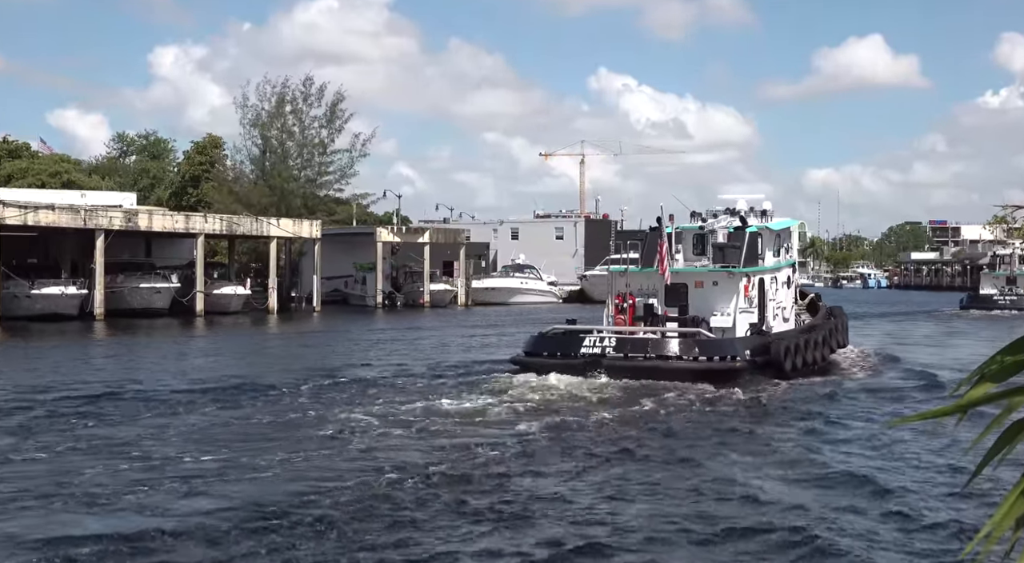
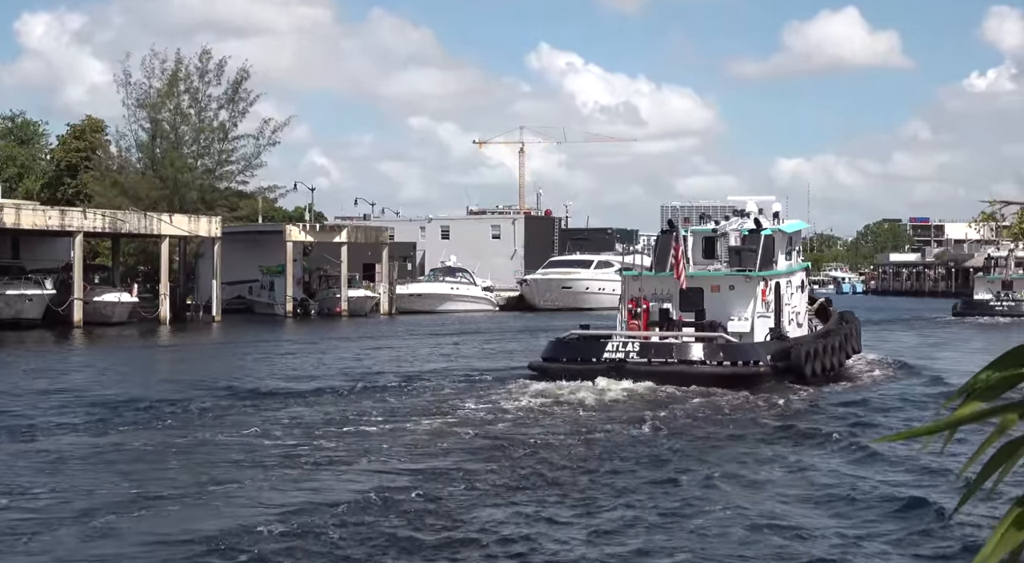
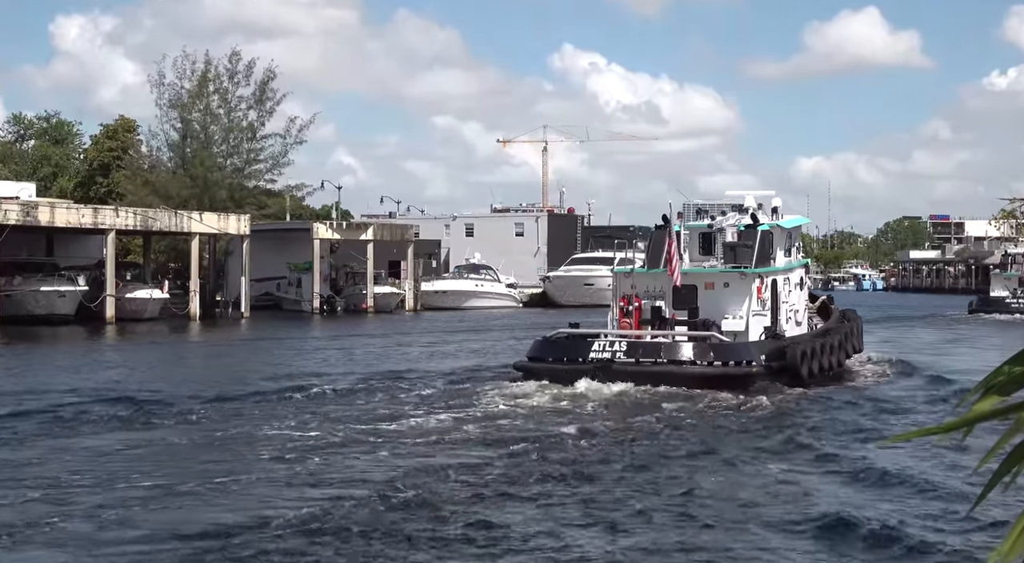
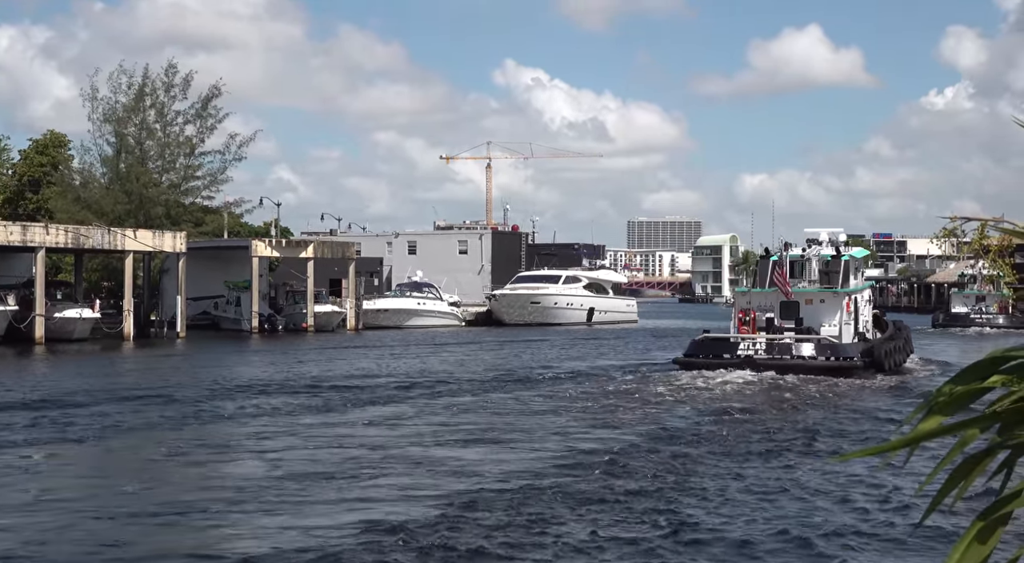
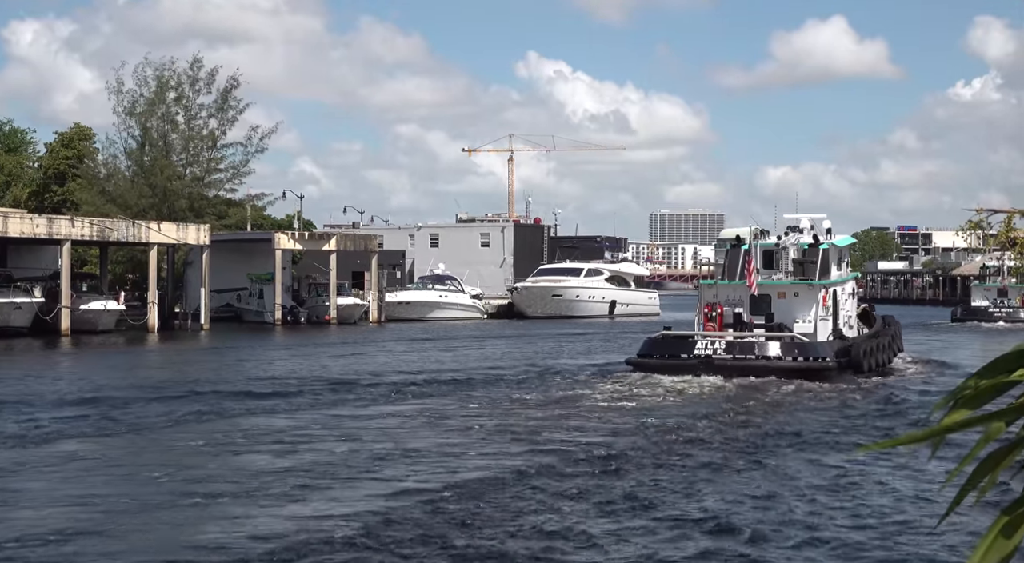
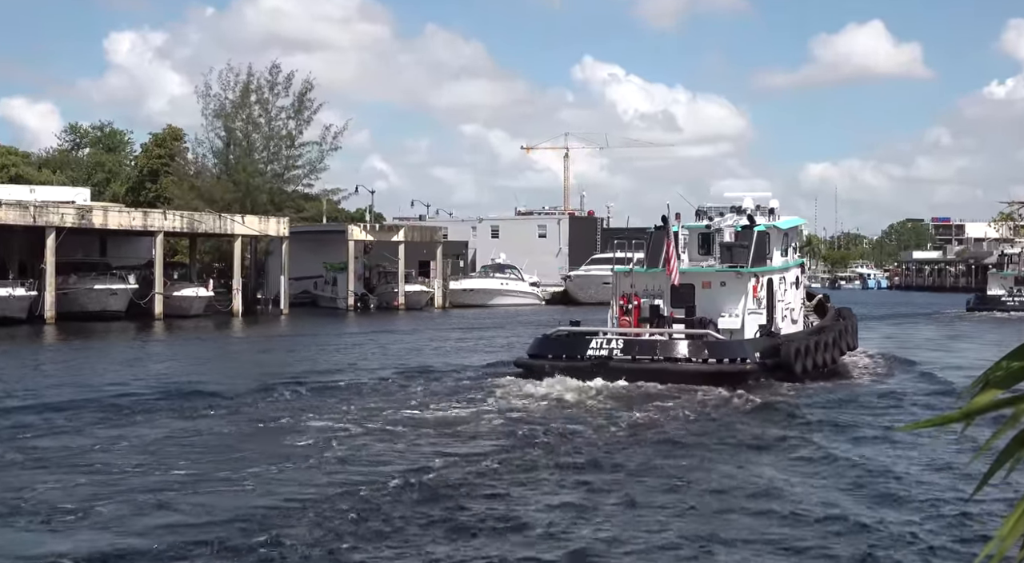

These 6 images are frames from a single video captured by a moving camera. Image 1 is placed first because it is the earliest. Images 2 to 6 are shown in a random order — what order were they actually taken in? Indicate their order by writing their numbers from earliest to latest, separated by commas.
6, 3, 2, 5, 4
